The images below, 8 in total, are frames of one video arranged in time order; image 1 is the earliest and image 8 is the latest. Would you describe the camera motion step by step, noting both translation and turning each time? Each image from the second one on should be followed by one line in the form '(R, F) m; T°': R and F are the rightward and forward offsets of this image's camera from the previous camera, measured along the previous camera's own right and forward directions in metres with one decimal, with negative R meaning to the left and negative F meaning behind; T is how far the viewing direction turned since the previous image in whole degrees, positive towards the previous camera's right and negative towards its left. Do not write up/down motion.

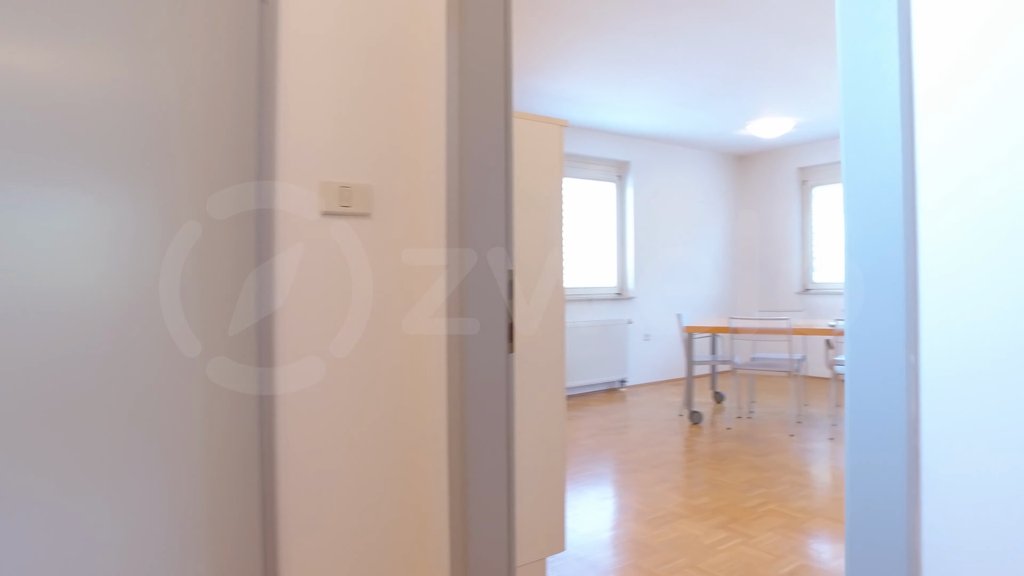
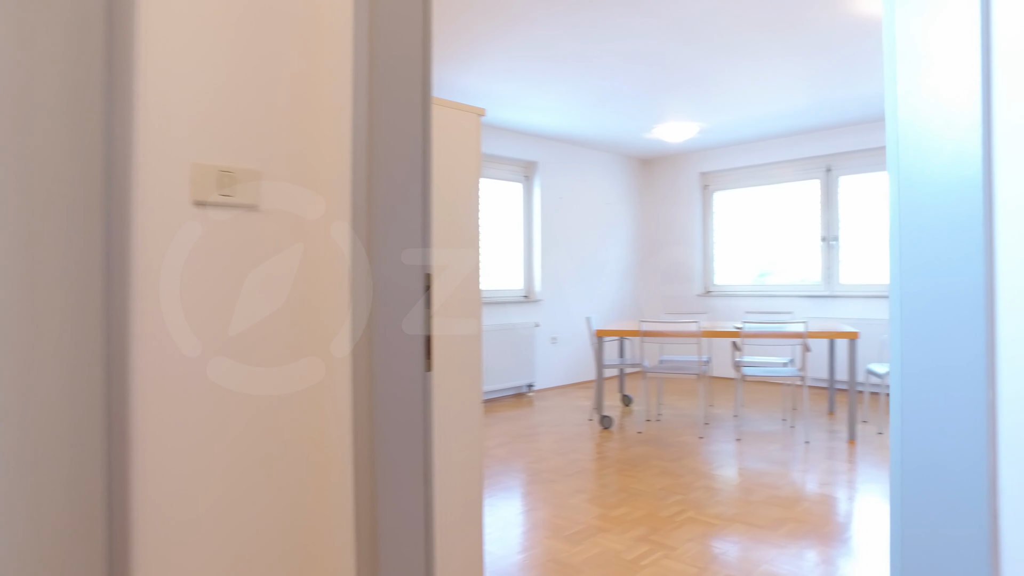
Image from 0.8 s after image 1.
(0.0, +0.2) m; +8°
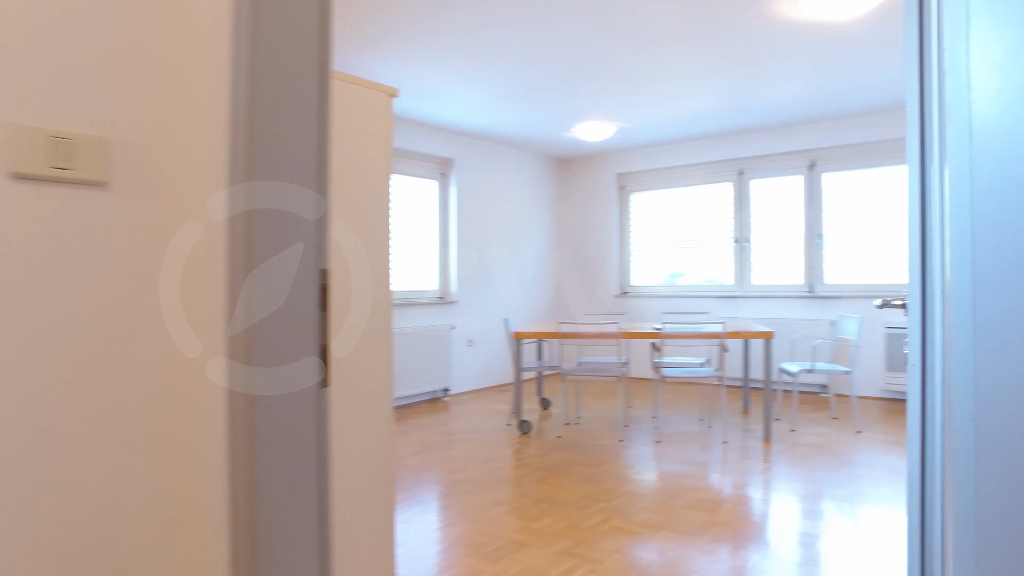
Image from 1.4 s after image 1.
(0.0, +0.2) m; +7°
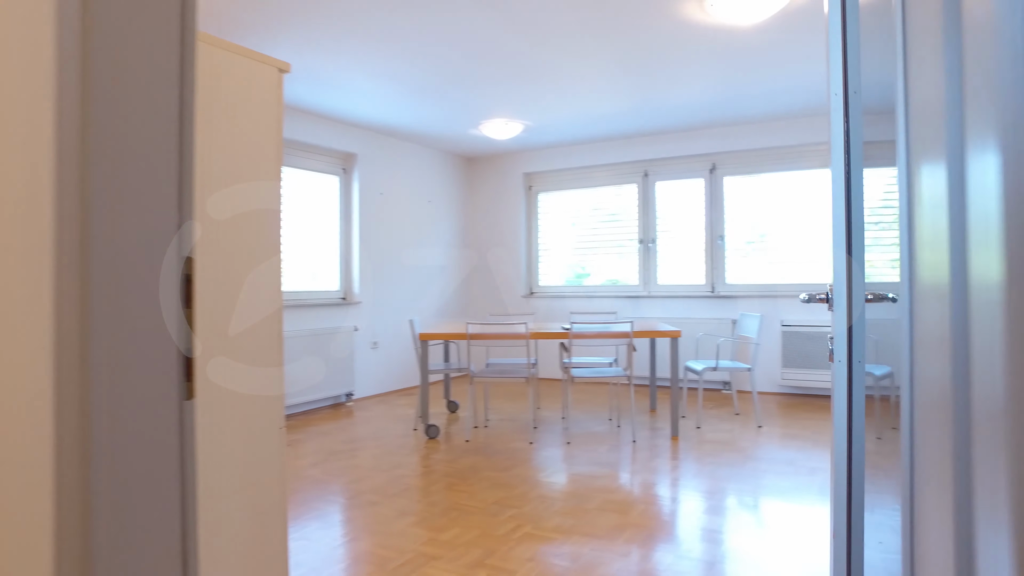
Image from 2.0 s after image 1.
(0.0, +0.1) m; +8°
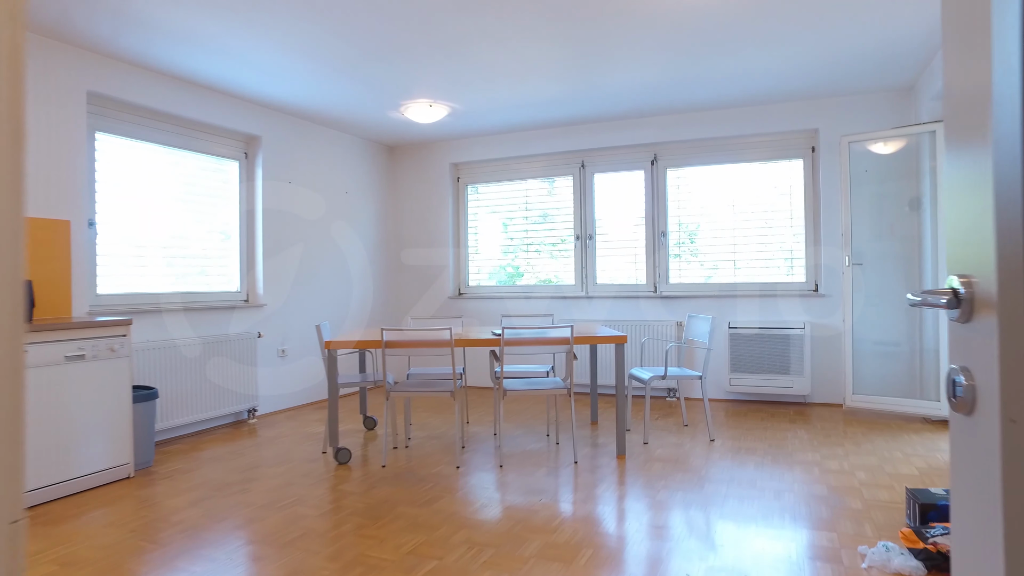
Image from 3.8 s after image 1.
(0.0, +0.5) m; +6°
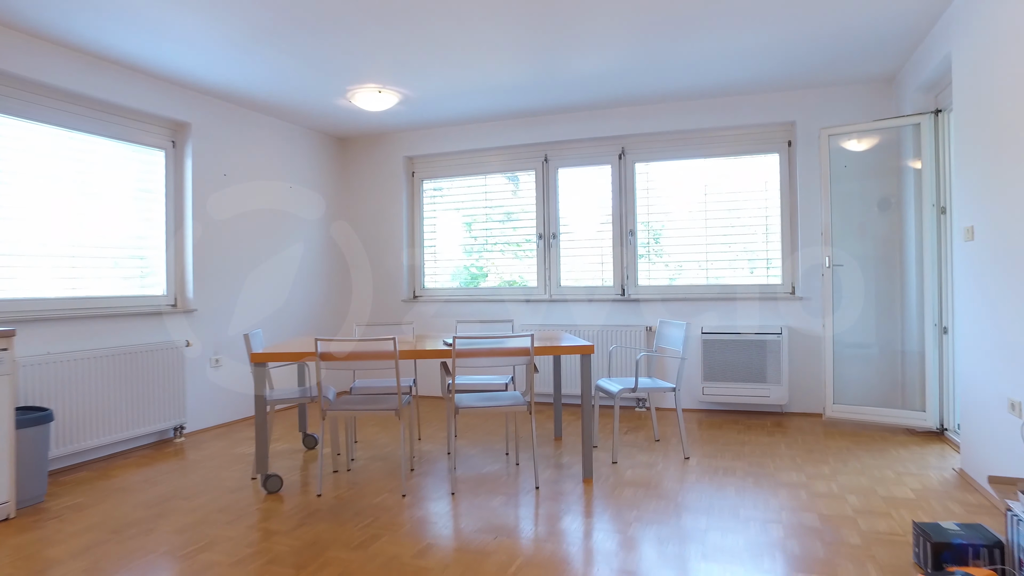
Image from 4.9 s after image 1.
(+0.1, +0.4) m; +3°
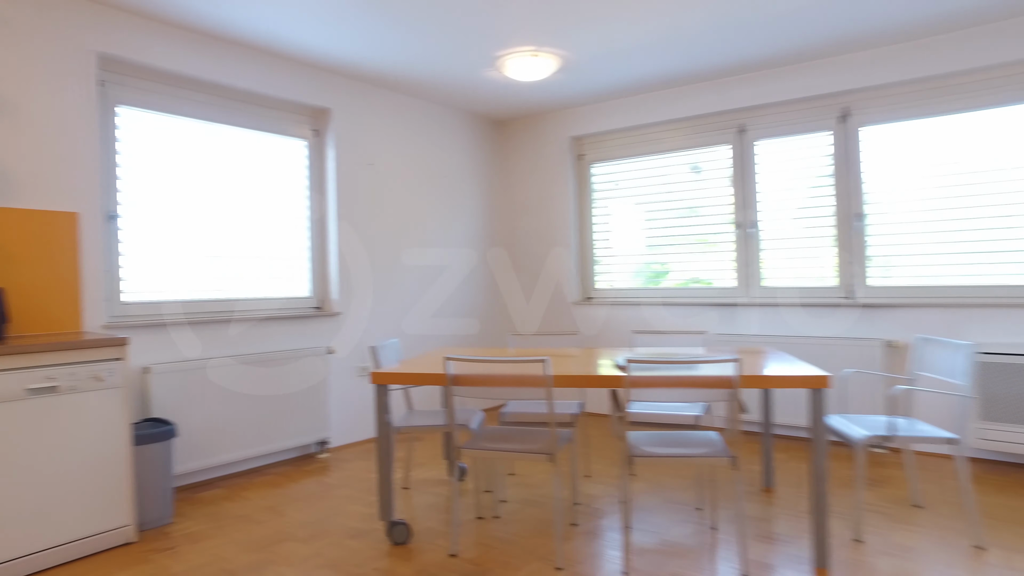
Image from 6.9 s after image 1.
(-0.1, +0.7) m; -15°
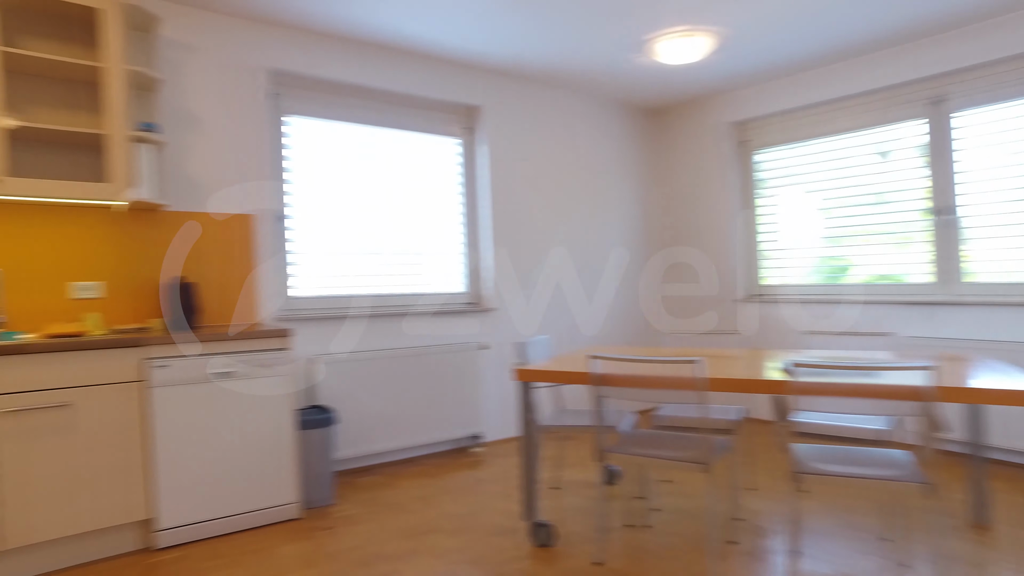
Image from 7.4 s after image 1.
(0.0, +0.1) m; -14°
